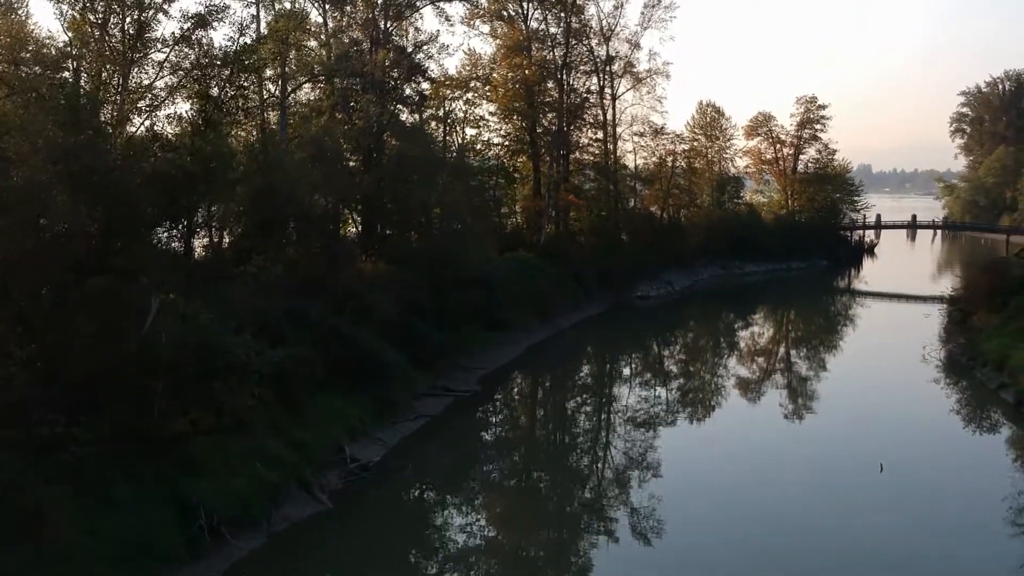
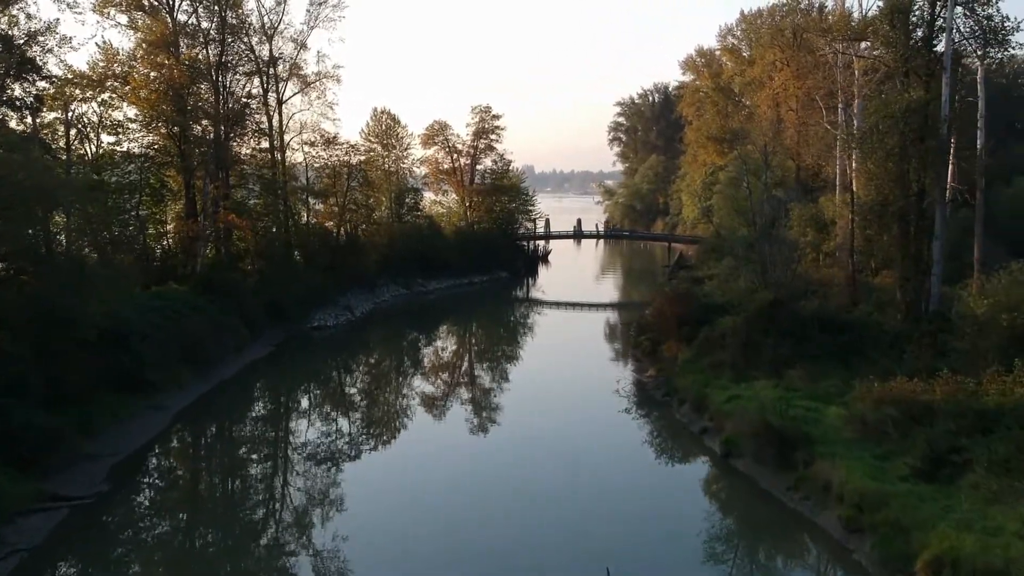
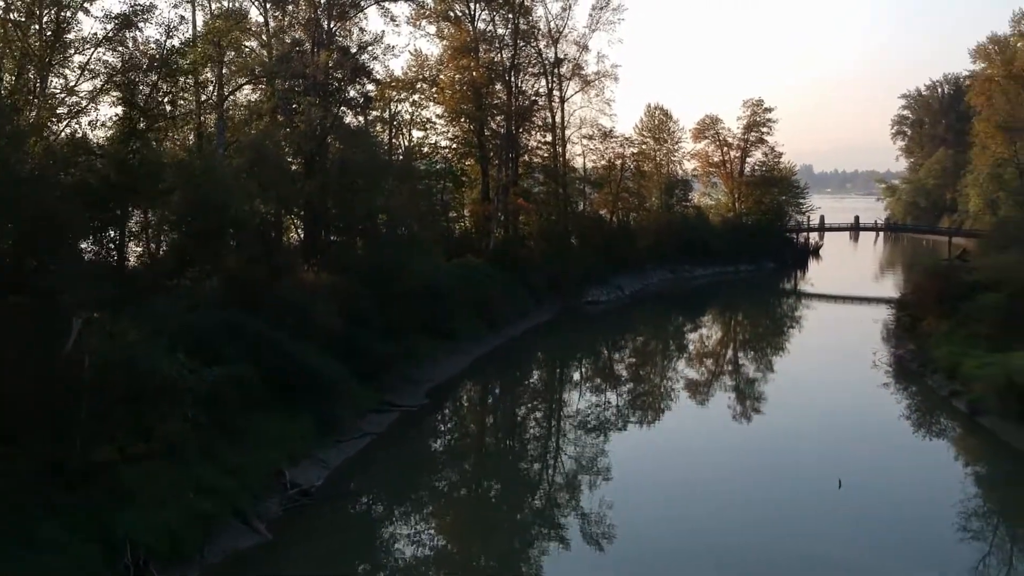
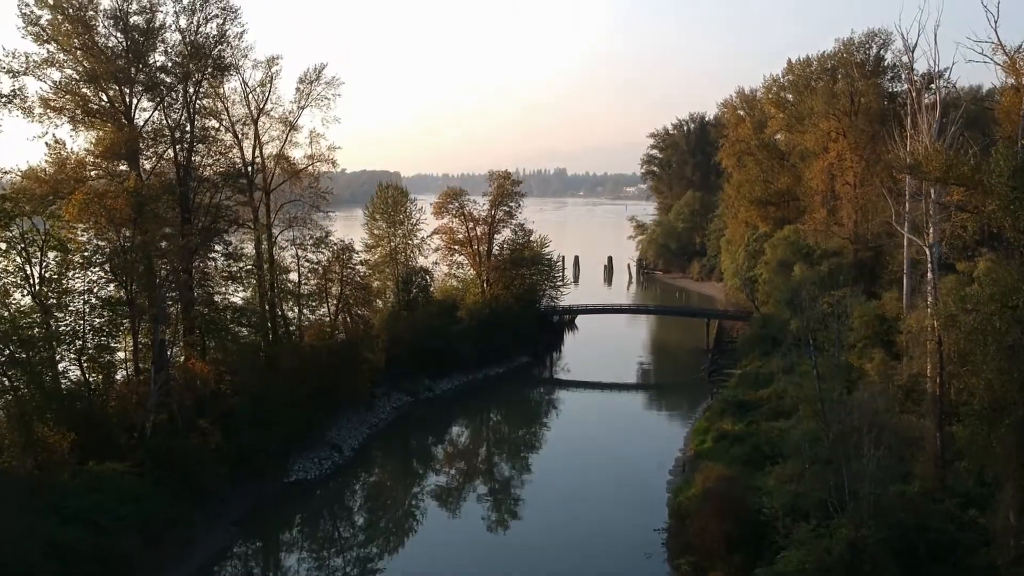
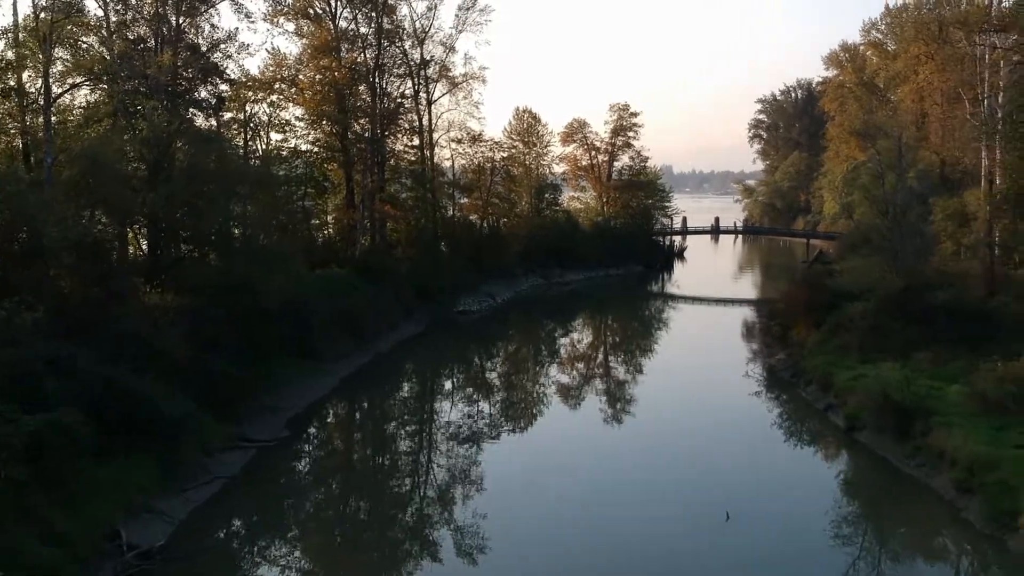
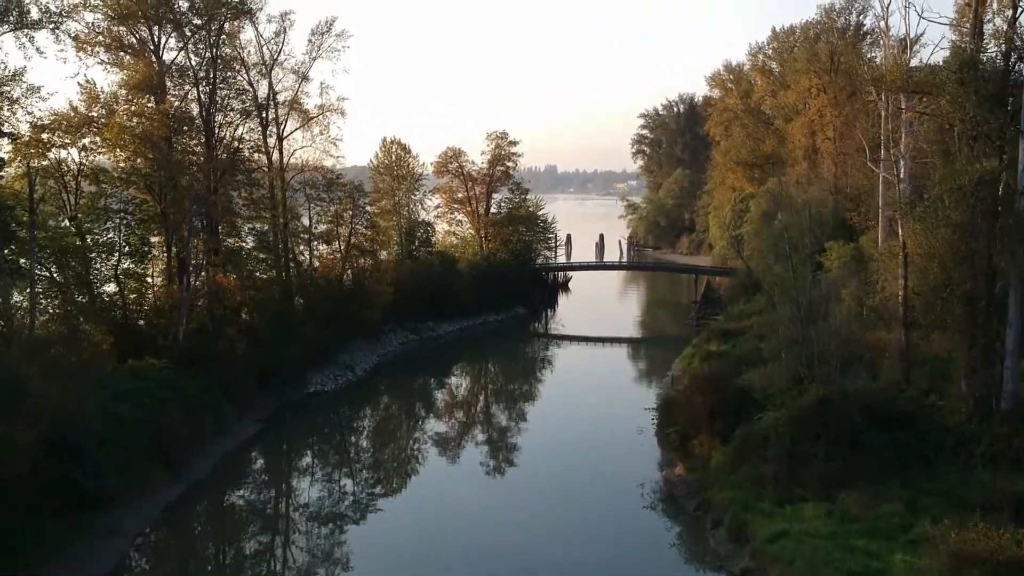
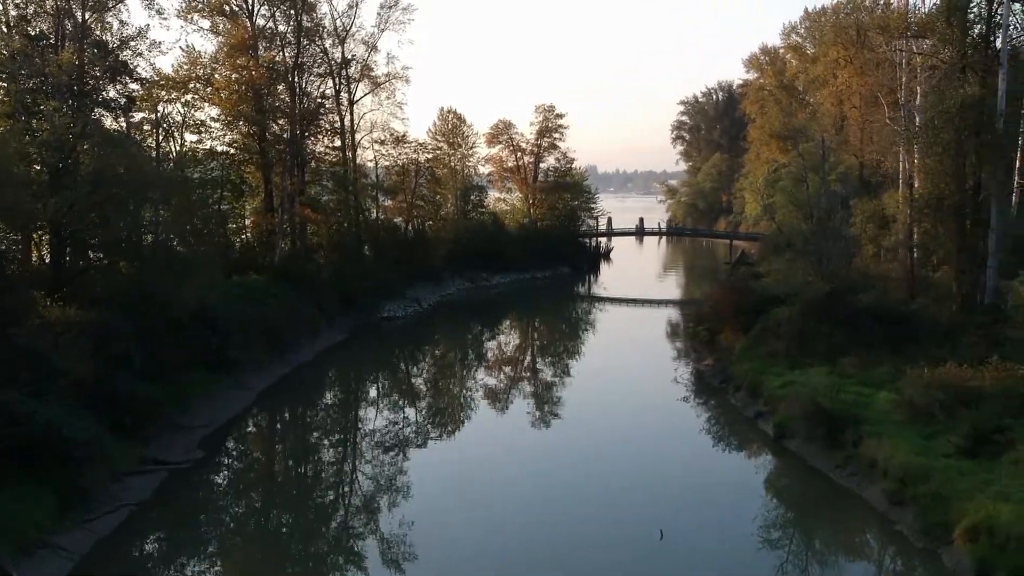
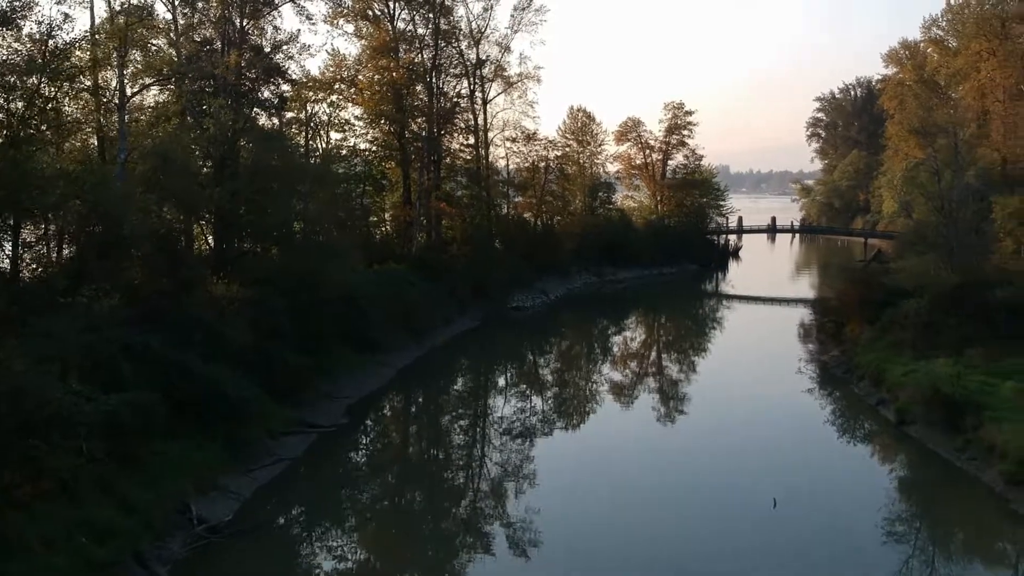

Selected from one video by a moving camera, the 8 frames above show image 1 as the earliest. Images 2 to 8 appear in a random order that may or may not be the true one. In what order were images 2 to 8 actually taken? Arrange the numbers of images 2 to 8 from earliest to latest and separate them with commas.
3, 8, 5, 7, 2, 6, 4
